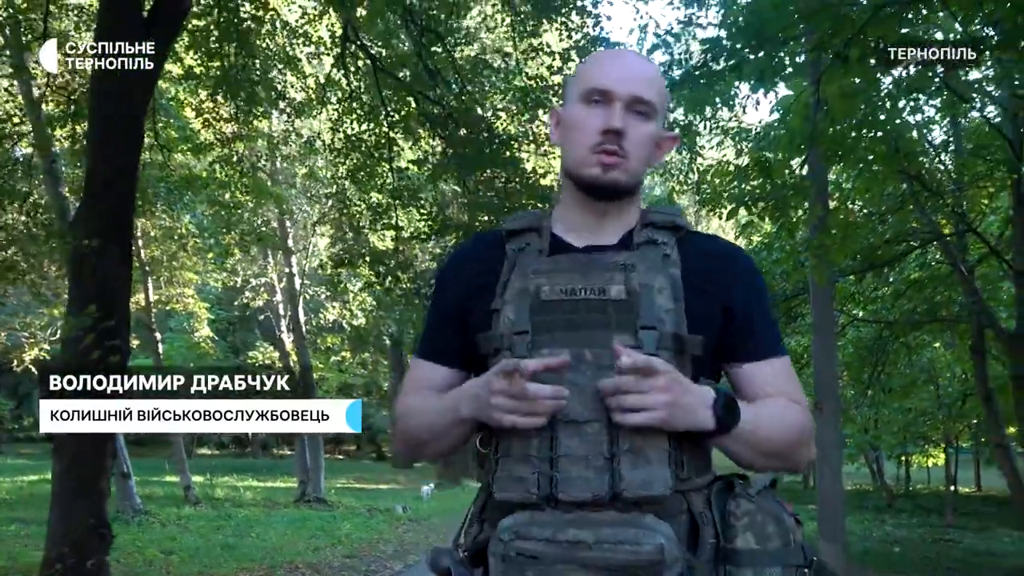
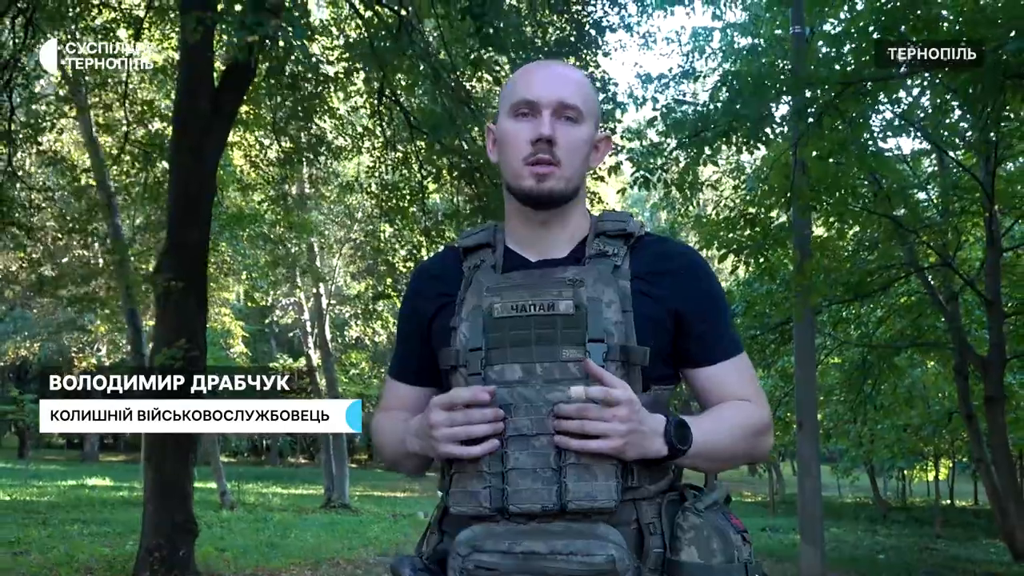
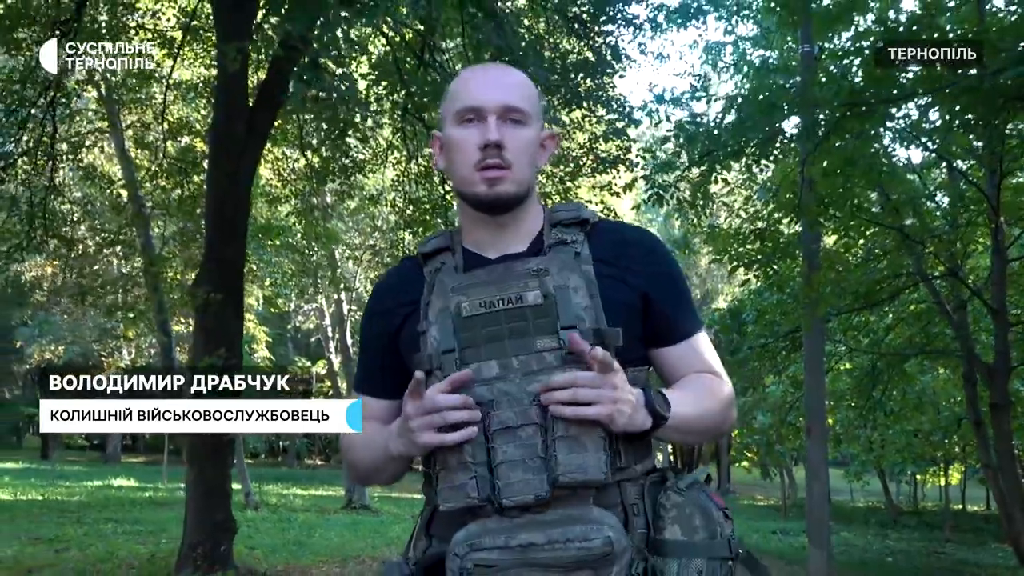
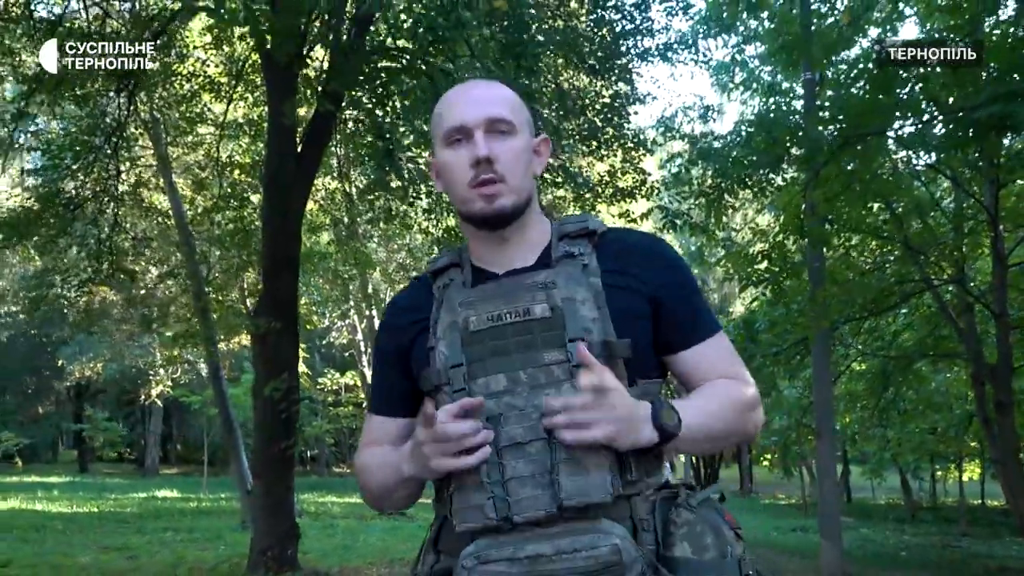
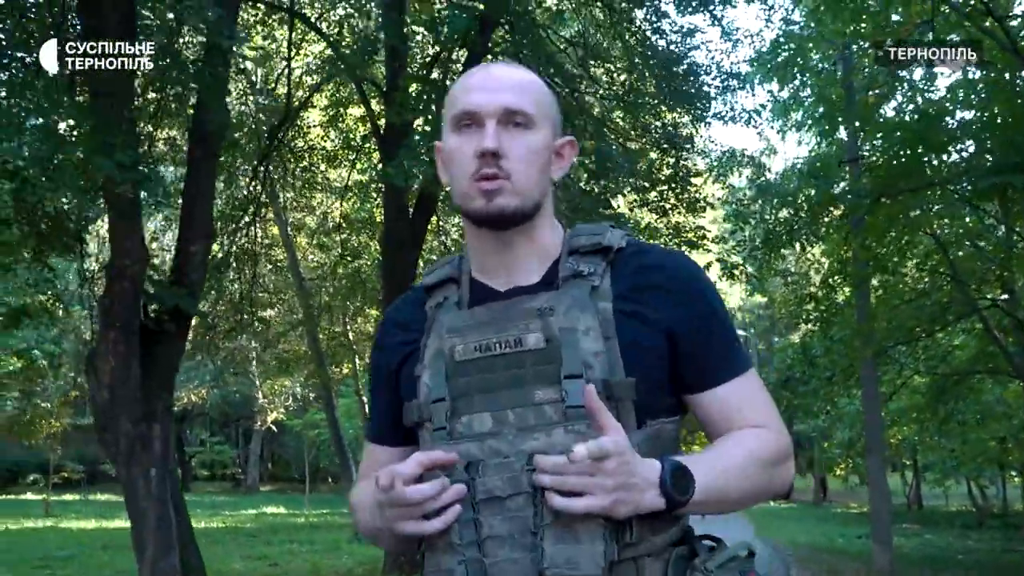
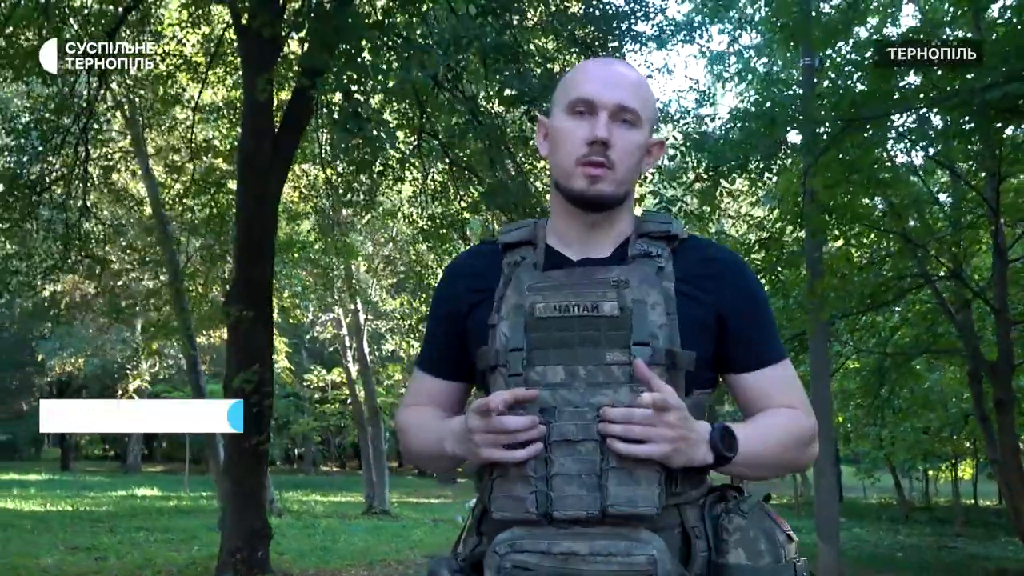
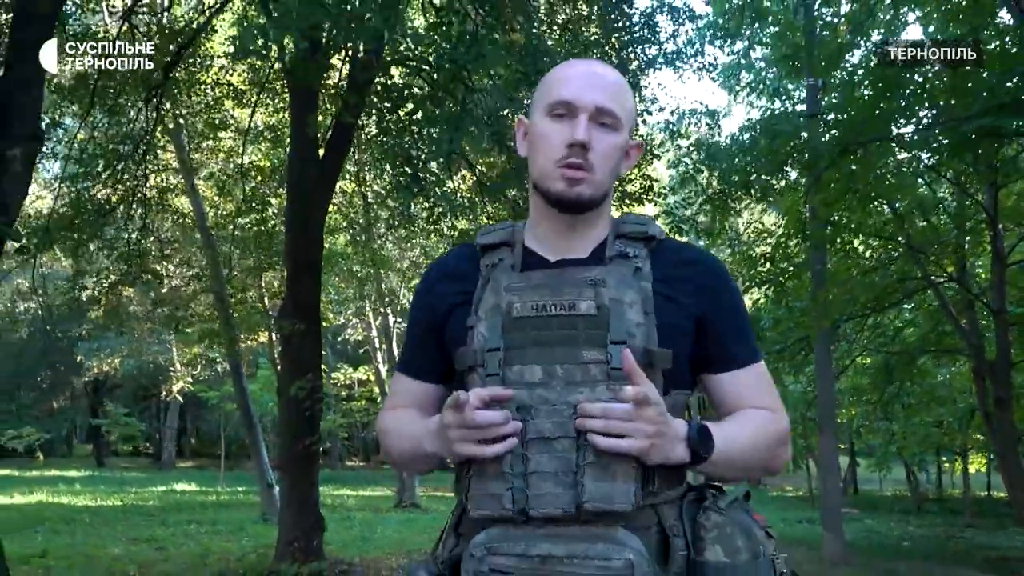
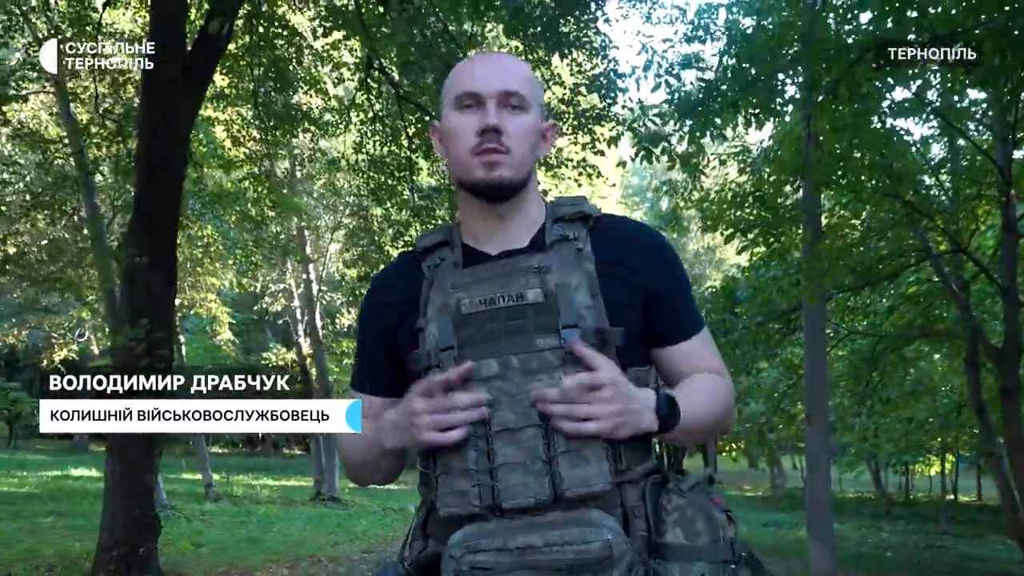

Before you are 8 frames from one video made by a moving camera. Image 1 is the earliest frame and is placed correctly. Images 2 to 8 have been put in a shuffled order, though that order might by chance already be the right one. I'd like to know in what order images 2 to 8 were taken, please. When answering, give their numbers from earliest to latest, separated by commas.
8, 2, 3, 6, 4, 7, 5
